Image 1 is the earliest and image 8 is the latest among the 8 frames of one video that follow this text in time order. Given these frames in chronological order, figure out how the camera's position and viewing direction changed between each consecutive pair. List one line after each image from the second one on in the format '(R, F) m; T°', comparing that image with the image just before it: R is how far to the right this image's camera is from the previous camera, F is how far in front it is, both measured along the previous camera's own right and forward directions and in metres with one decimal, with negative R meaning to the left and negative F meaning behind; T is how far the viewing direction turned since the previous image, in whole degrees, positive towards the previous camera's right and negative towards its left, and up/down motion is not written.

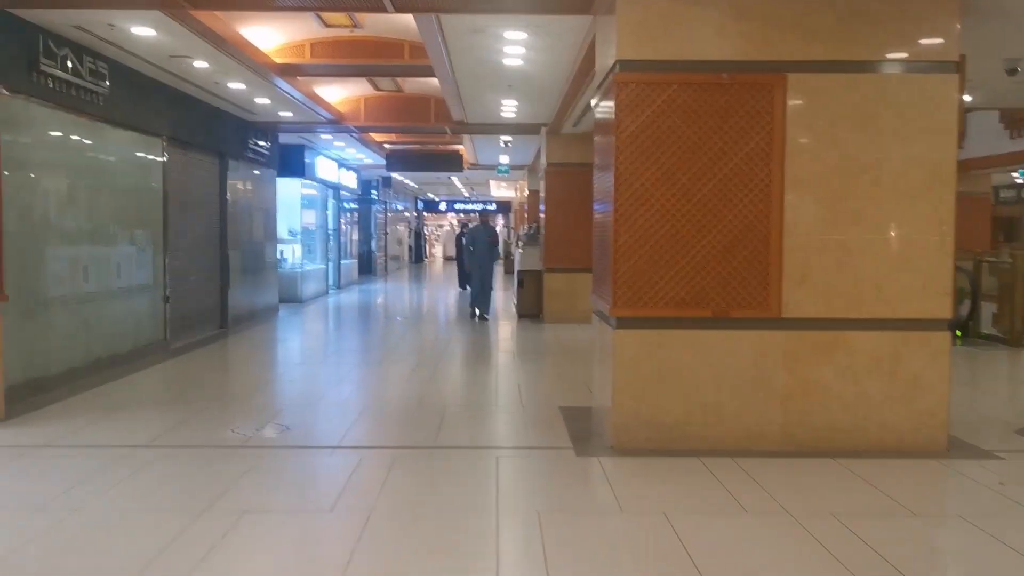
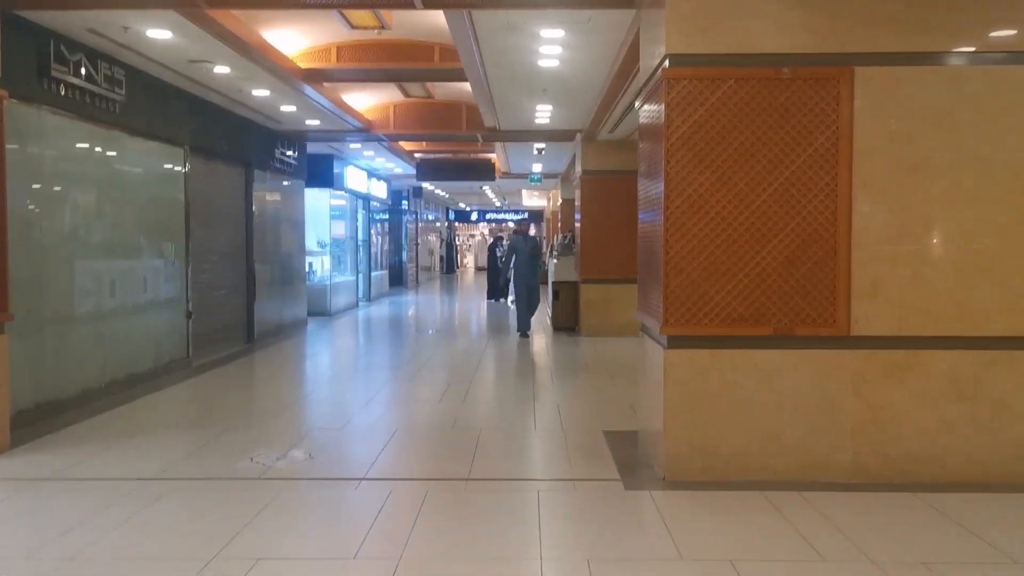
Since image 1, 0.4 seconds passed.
(0.0, +0.4) m; -2°
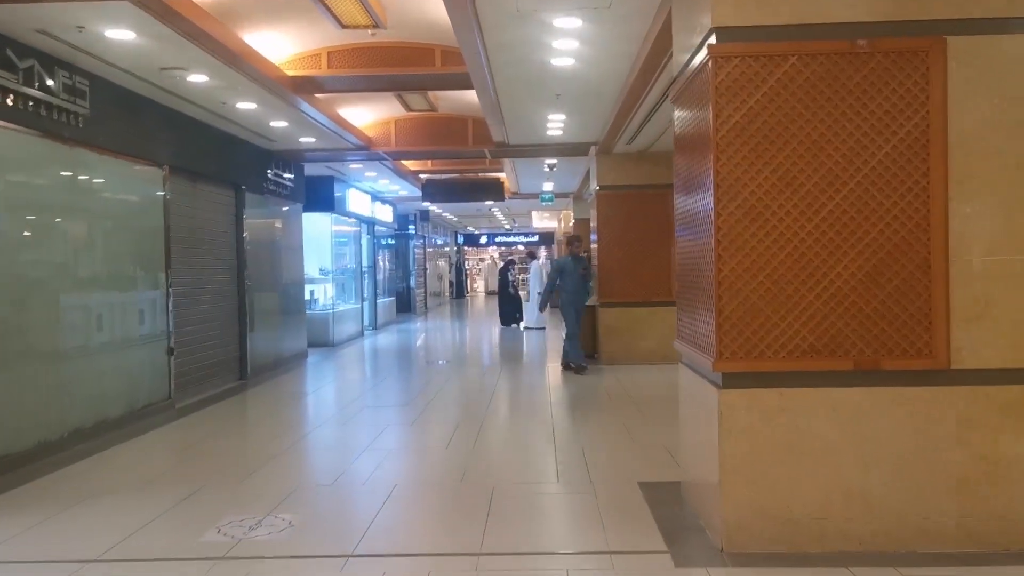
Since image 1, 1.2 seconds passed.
(0.0, +0.7) m; -1°
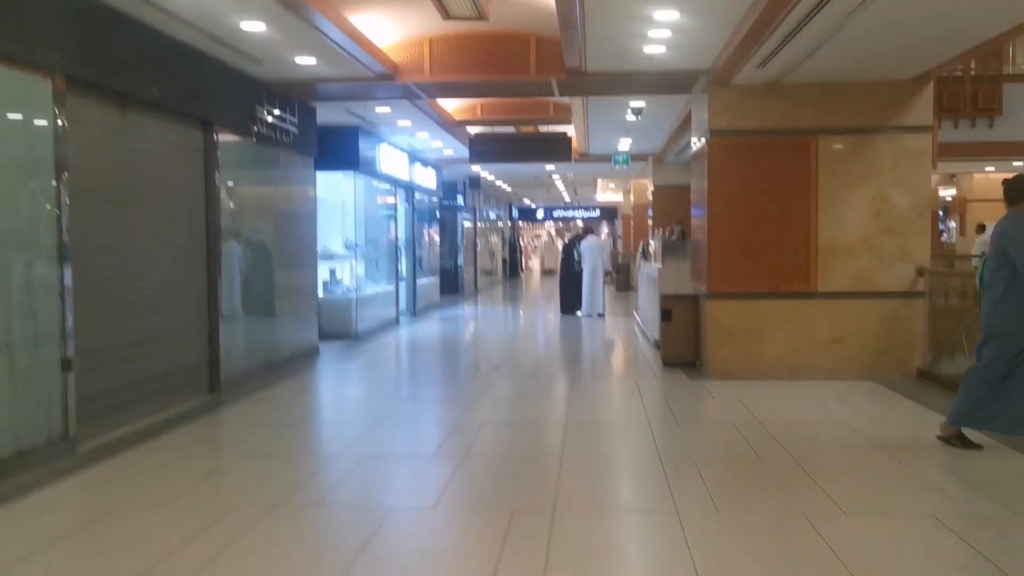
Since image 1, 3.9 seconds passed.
(-0.2, +2.5) m; -3°
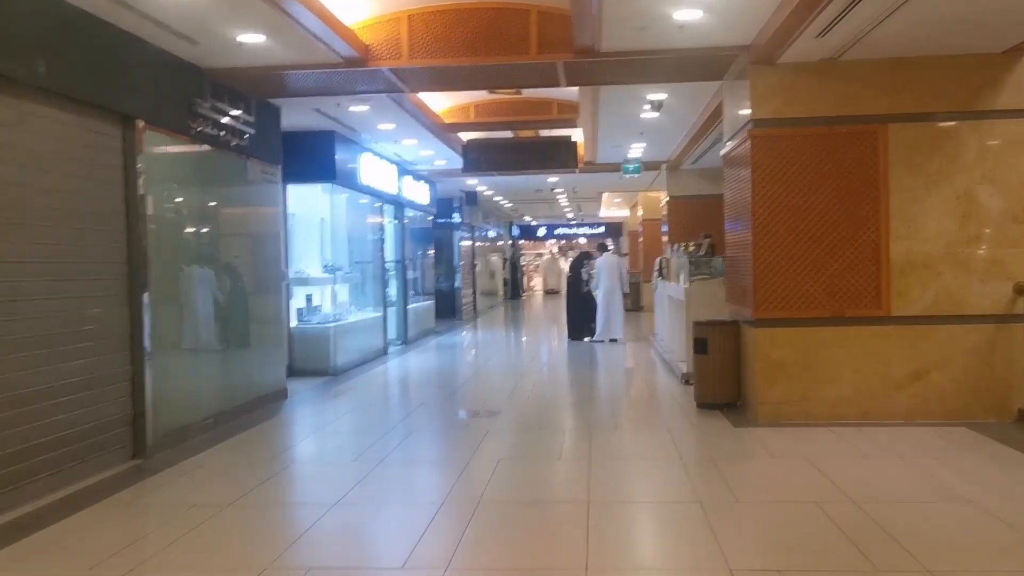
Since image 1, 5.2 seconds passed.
(0.0, +1.3) m; 0°
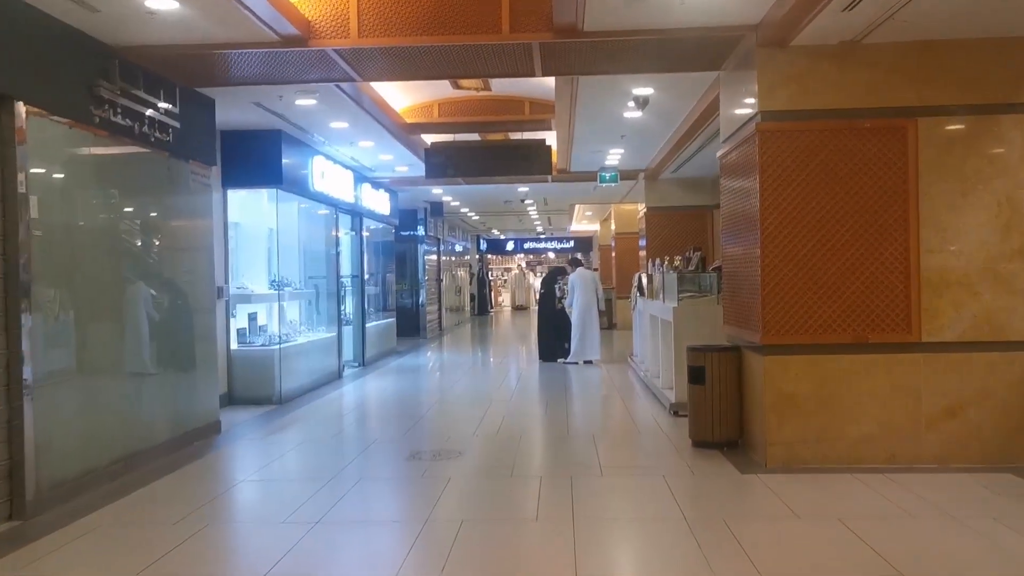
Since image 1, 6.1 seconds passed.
(0.0, +0.8) m; +2°
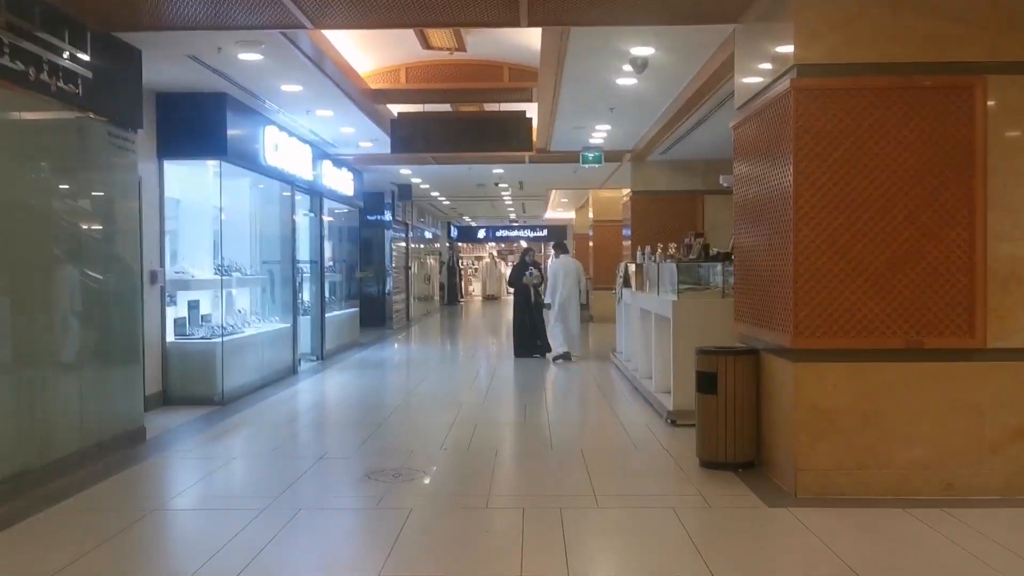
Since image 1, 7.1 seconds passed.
(0.0, +0.9) m; +2°
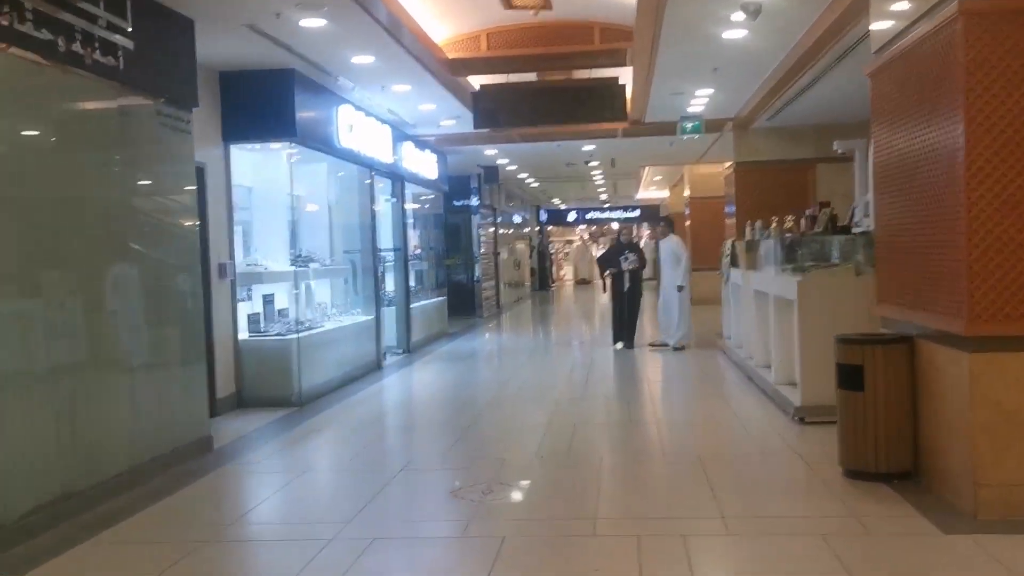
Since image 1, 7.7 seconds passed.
(0.0, +0.6) m; -5°
